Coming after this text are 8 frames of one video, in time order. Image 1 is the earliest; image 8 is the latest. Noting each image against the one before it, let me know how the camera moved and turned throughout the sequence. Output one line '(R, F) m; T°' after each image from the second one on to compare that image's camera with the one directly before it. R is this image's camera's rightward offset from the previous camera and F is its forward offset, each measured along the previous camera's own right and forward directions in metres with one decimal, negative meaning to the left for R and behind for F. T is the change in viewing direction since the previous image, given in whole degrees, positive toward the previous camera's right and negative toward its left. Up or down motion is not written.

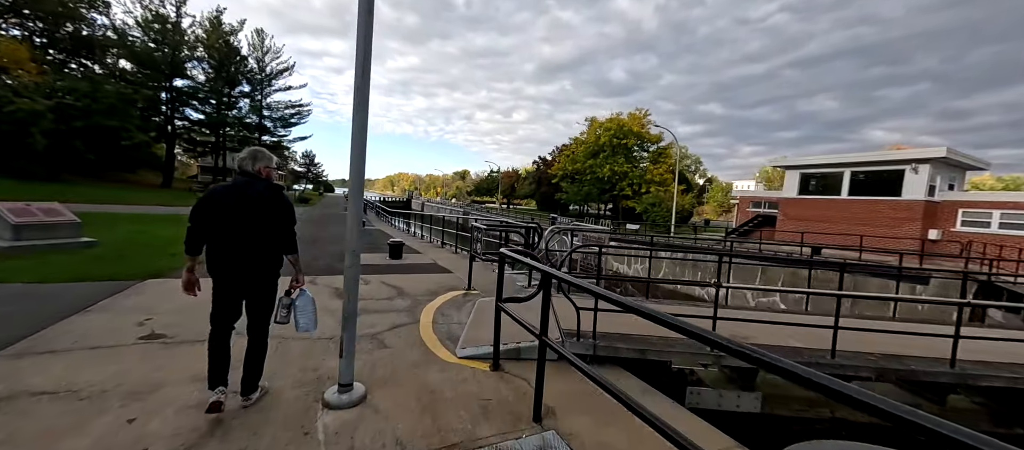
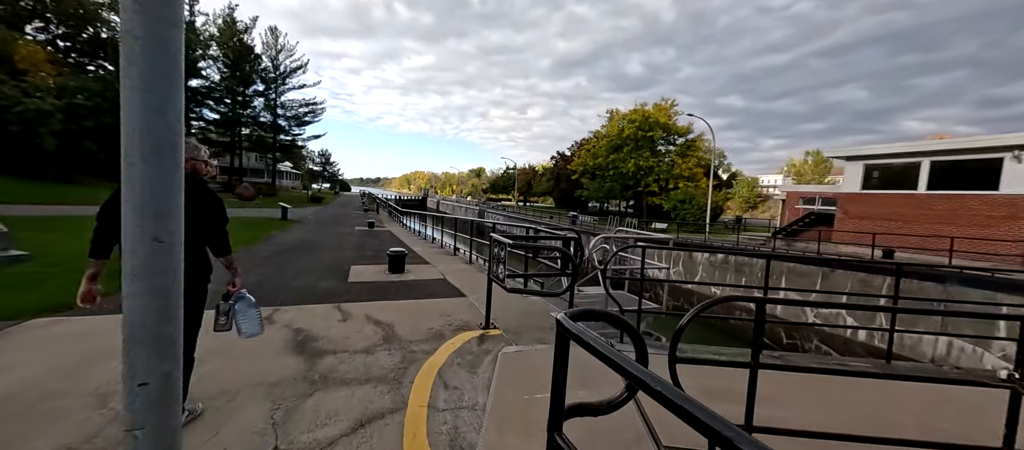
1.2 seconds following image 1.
(-0.2, +1.3) m; -2°
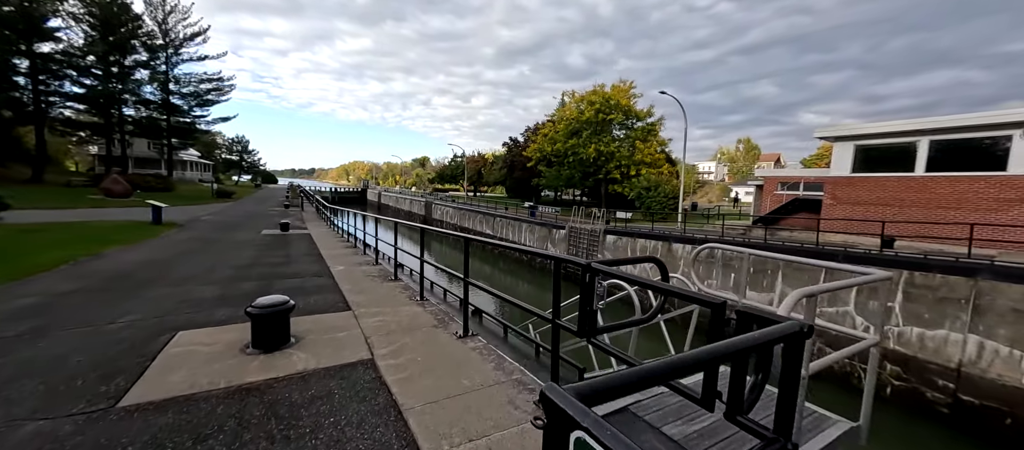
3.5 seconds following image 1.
(-0.3, +2.6) m; +8°
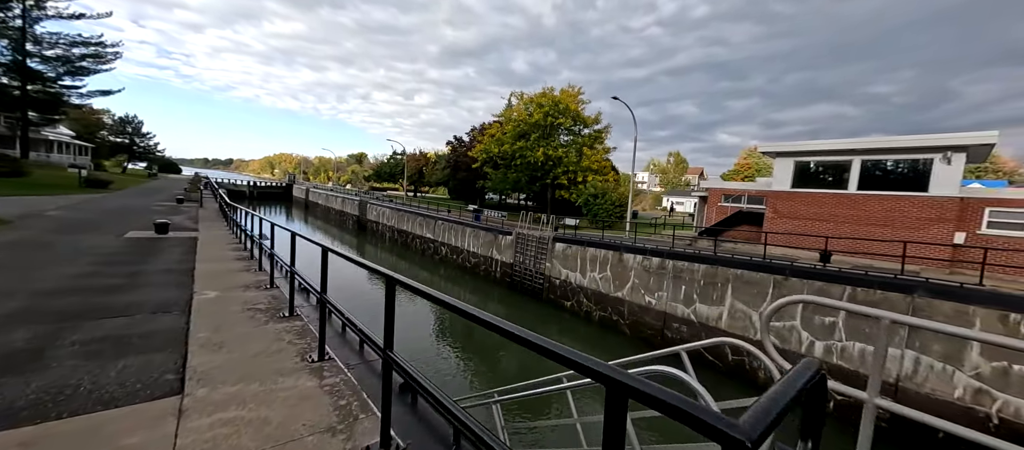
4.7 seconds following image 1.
(-0.1, +1.3) m; +9°
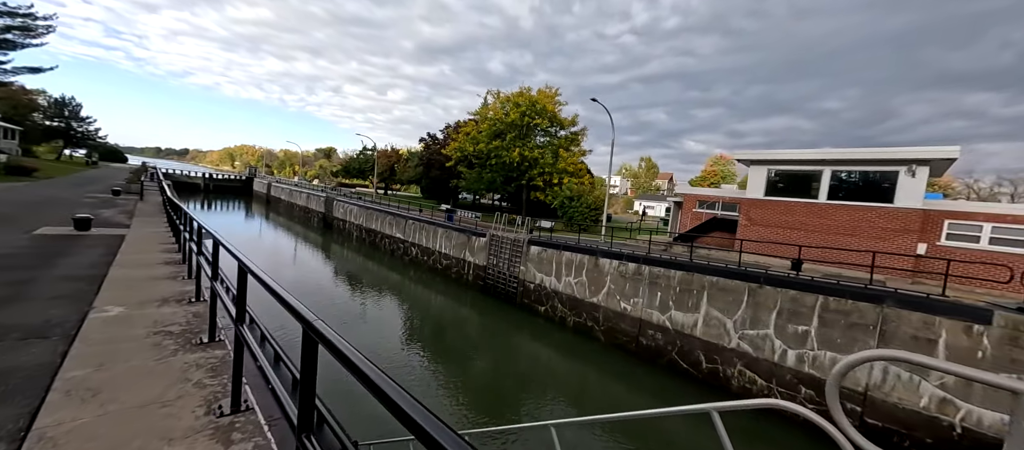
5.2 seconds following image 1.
(0.0, +0.5) m; +4°
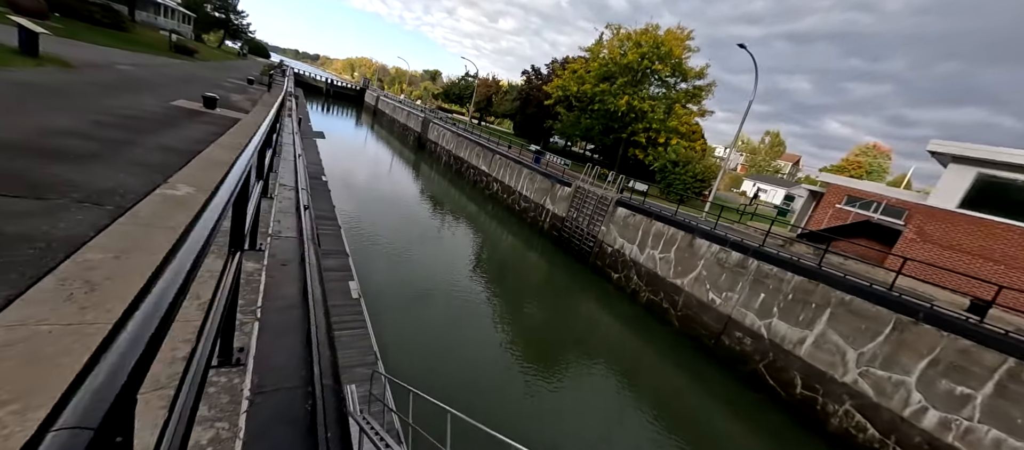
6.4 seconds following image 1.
(-0.2, +0.9) m; -11°
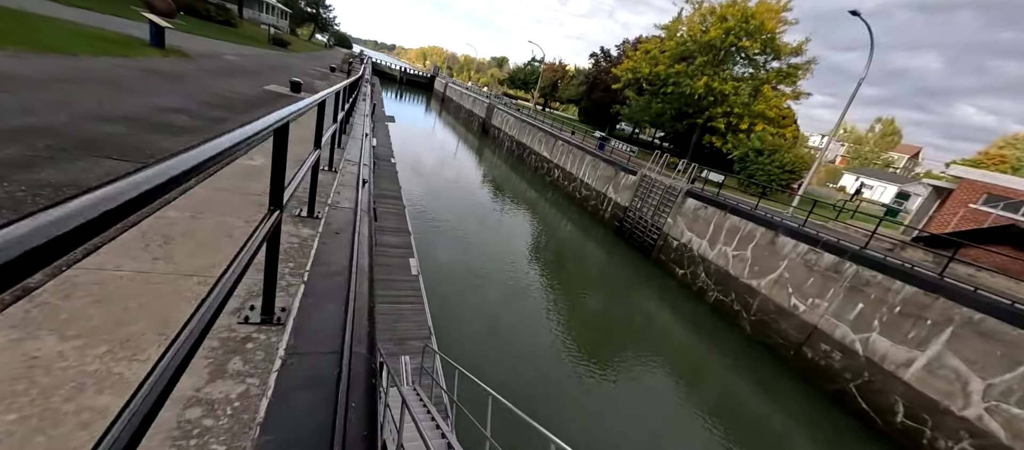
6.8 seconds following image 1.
(+0.1, +0.2) m; -9°
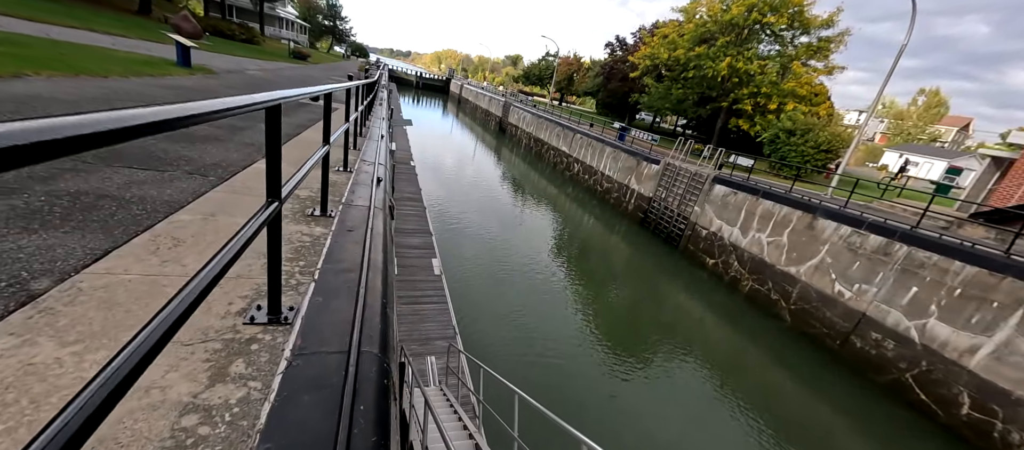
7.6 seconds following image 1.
(0.0, +0.1) m; -3°
